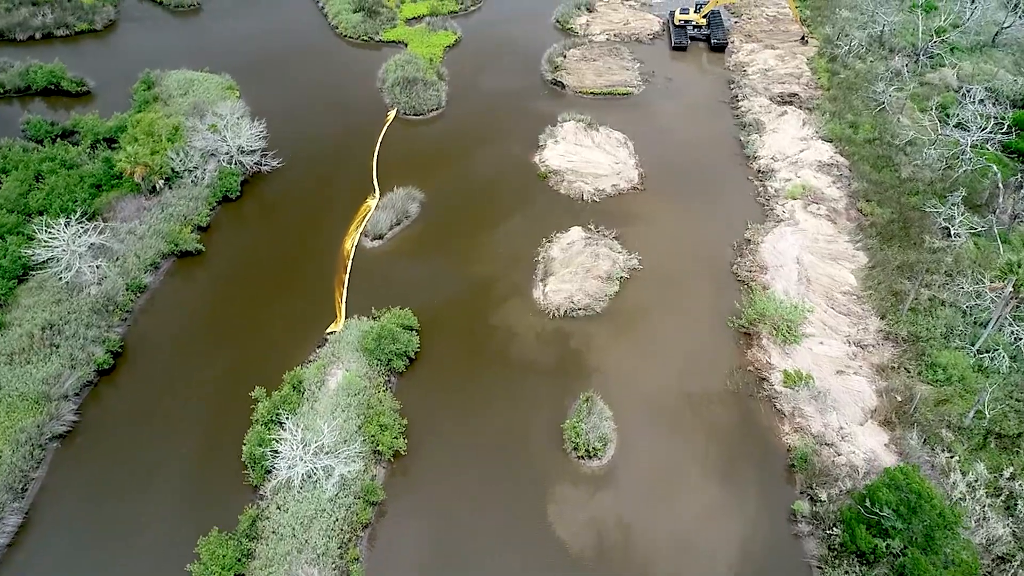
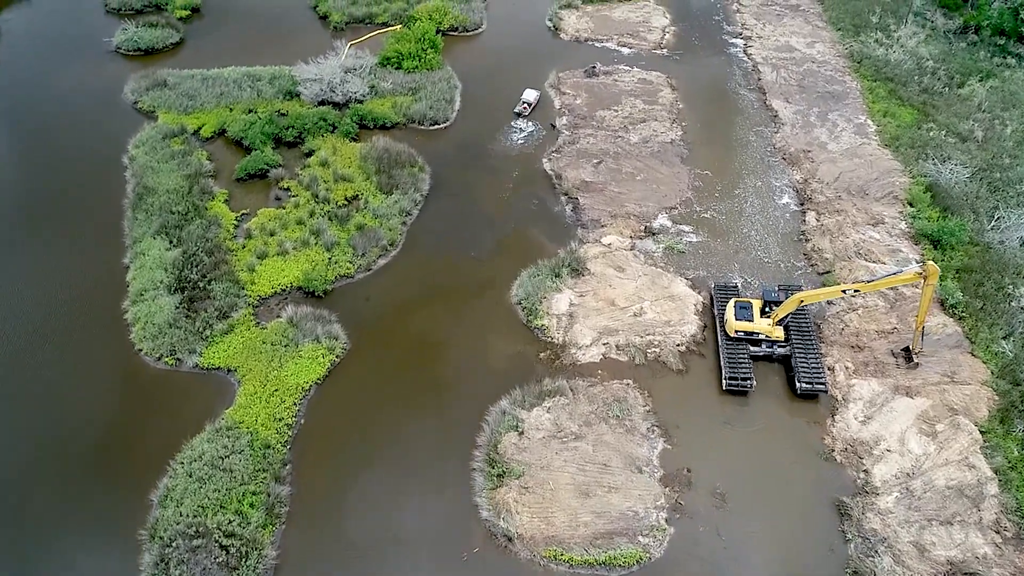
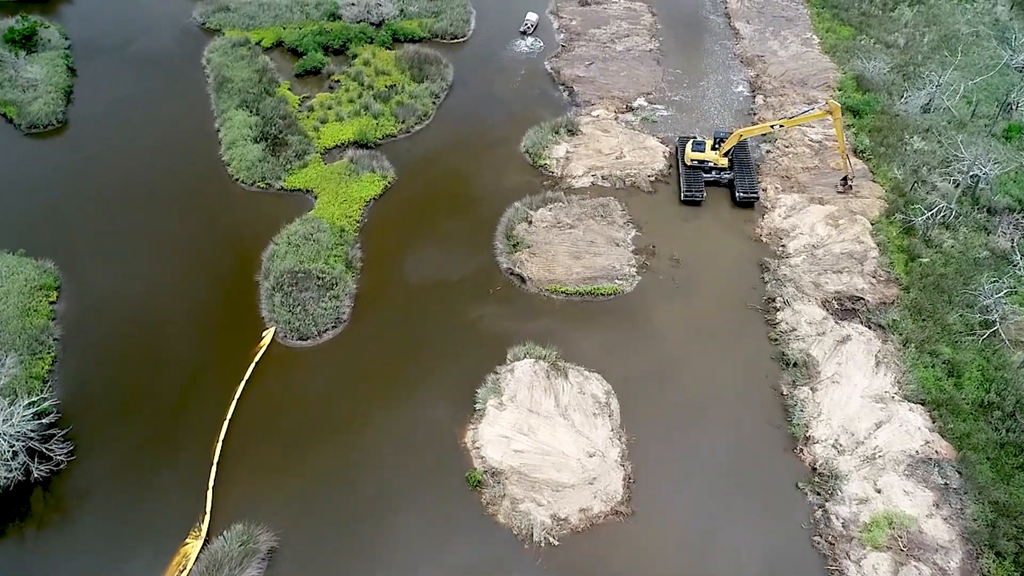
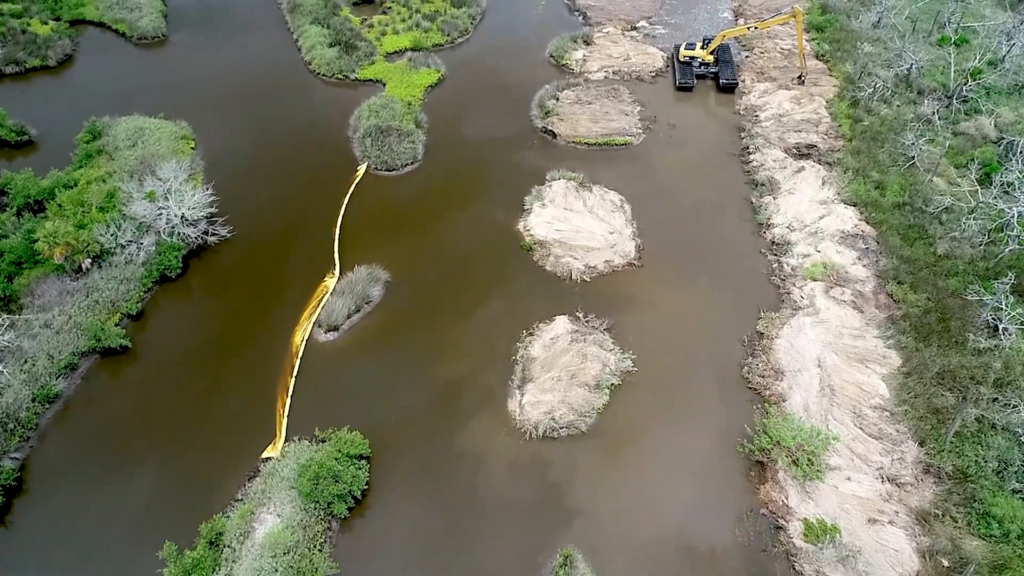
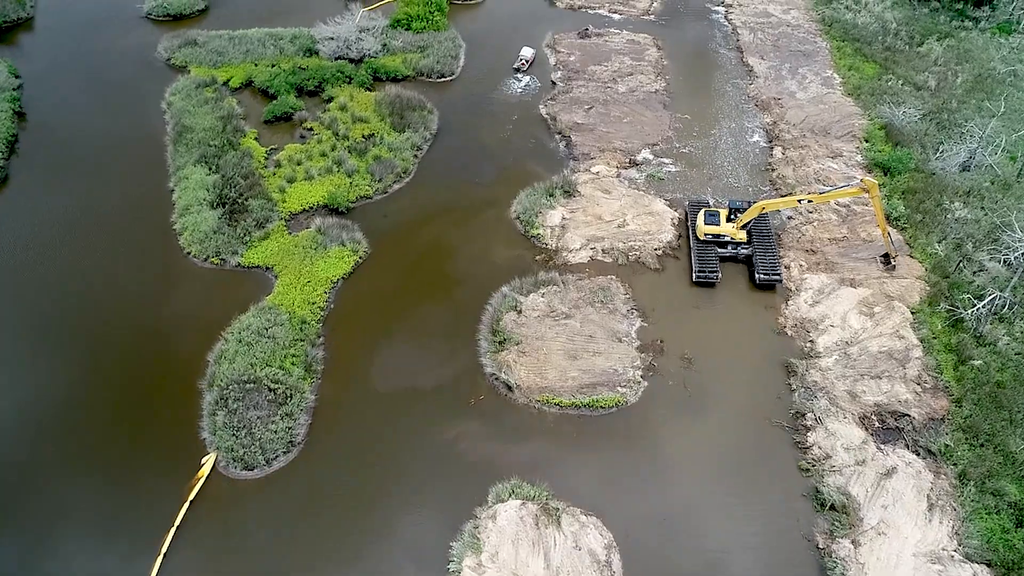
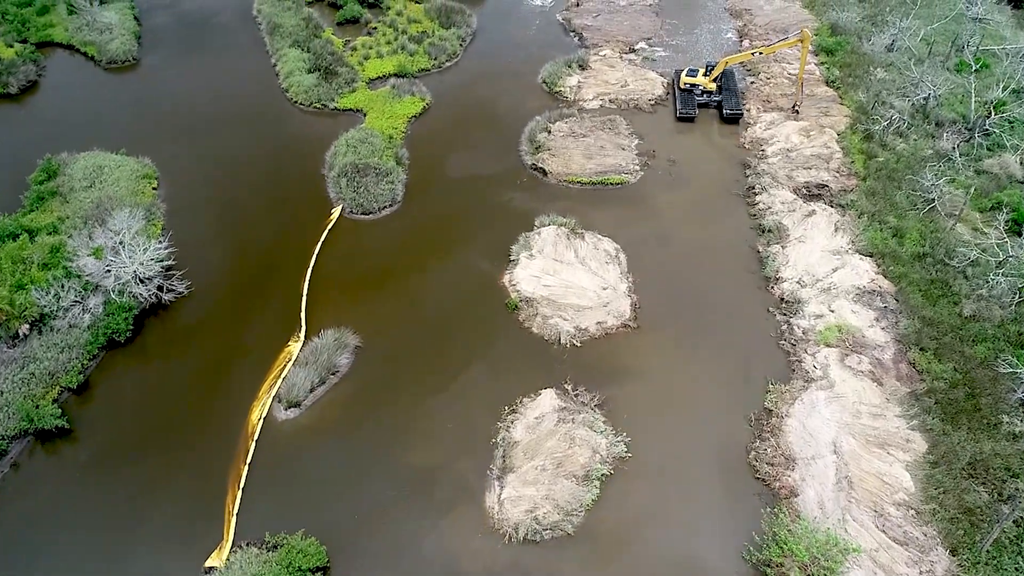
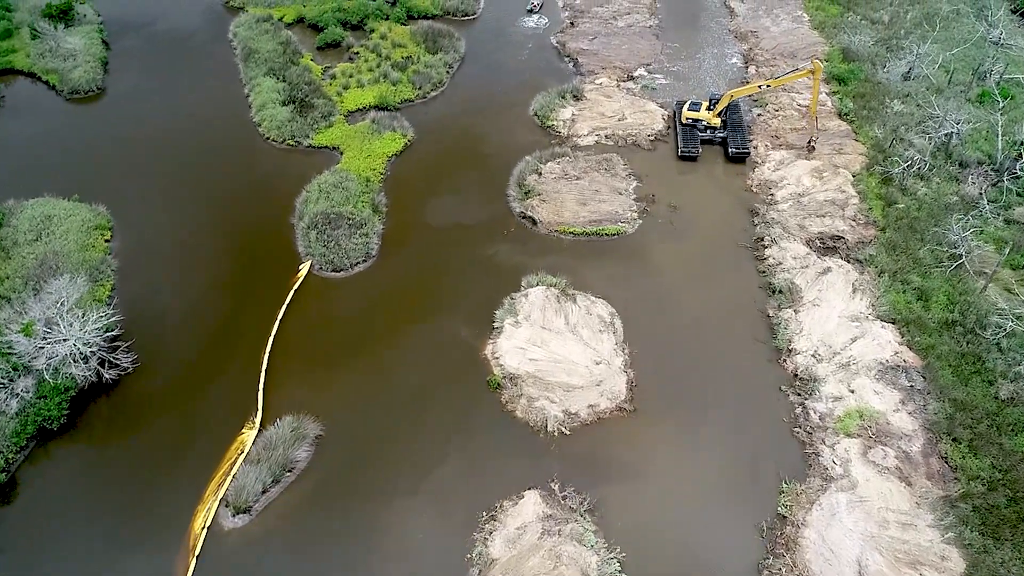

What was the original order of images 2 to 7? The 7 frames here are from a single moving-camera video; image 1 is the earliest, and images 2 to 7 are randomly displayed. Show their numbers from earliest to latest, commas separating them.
4, 6, 7, 3, 5, 2
